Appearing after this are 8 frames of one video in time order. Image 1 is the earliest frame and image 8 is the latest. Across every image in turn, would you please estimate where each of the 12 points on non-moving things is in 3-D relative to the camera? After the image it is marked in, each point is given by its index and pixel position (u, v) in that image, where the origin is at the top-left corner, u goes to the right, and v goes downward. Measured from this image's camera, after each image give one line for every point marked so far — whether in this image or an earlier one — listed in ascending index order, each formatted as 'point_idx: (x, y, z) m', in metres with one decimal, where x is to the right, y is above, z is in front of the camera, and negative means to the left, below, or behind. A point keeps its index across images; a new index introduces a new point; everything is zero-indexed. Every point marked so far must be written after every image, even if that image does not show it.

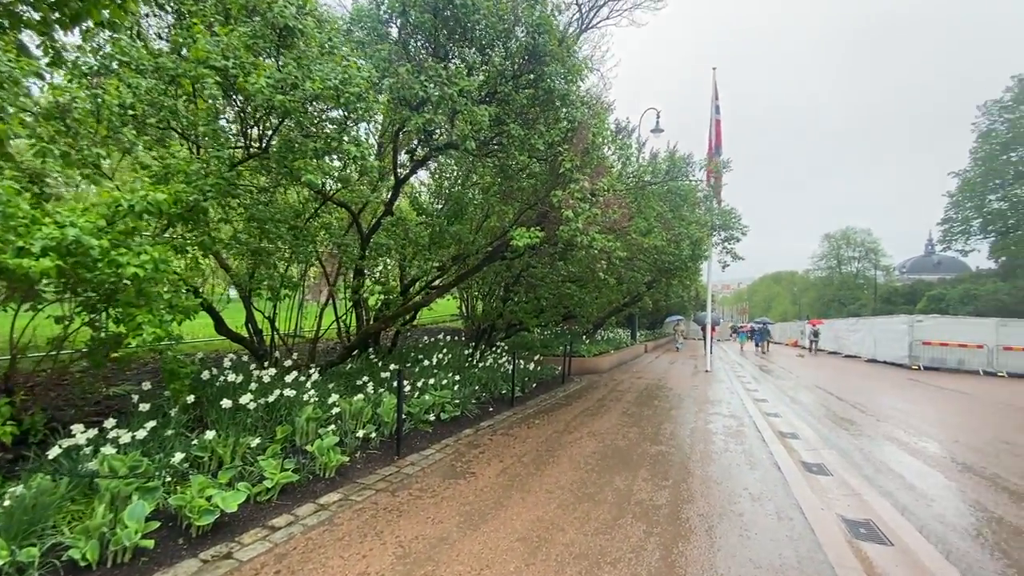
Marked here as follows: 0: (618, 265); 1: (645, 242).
0: (+2.5, +0.6, +11.0) m
1: (+2.6, +0.9, +9.2) m
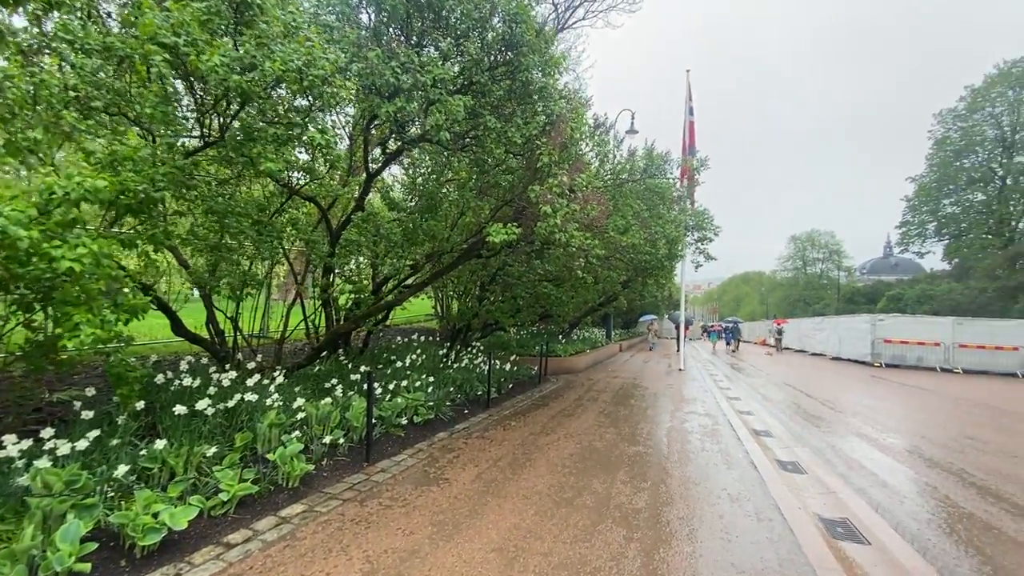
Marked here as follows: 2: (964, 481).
0: (+1.9, +0.6, +10.9) m
1: (+2.1, +1.0, +9.1) m
2: (+6.4, -2.7, +6.6) m
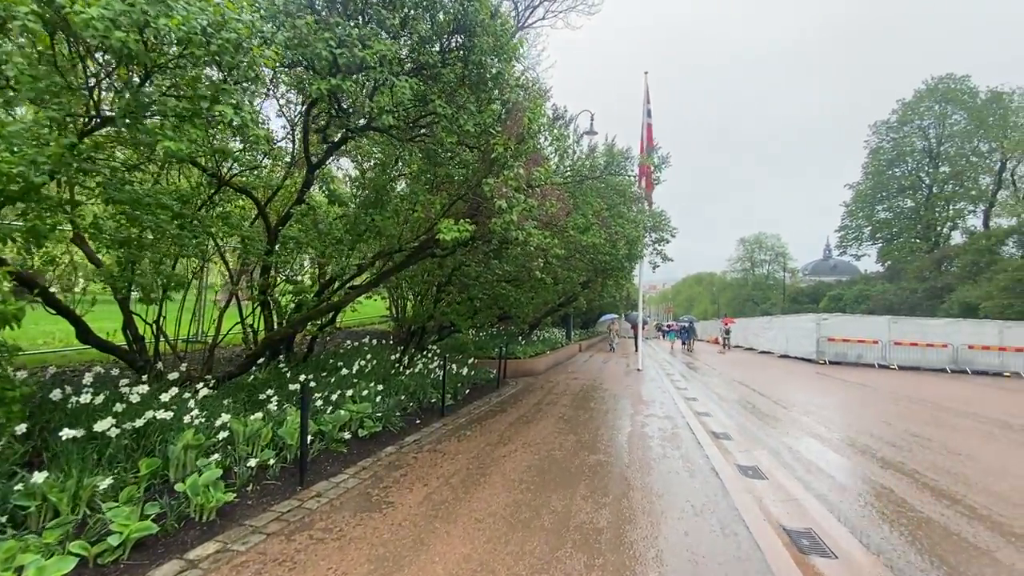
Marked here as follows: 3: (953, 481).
0: (+0.9, +0.5, +10.5) m
1: (+1.3, +0.9, +8.7) m
2: (+5.8, -2.8, +6.6) m
3: (+6.3, -2.8, +6.7) m
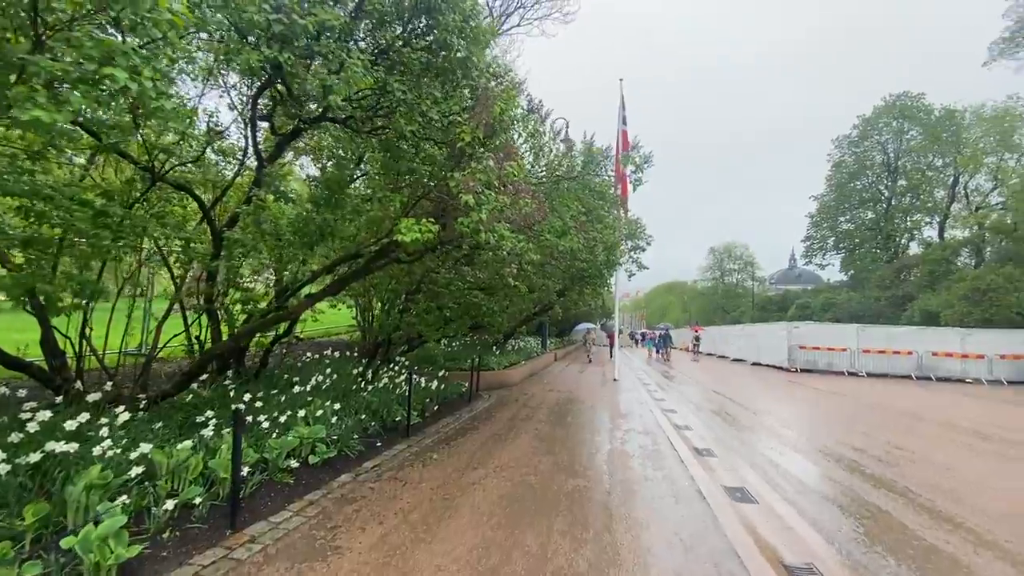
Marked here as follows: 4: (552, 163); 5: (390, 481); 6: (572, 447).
0: (+0.3, +0.4, +9.9) m
1: (+0.8, +0.8, +8.2) m
2: (+5.4, -2.9, +6.3) m
3: (+5.9, -2.9, +6.3) m
4: (+0.7, +2.4, +8.9) m
5: (-1.6, -2.6, +6.2) m
6: (+1.1, -2.8, +8.3) m
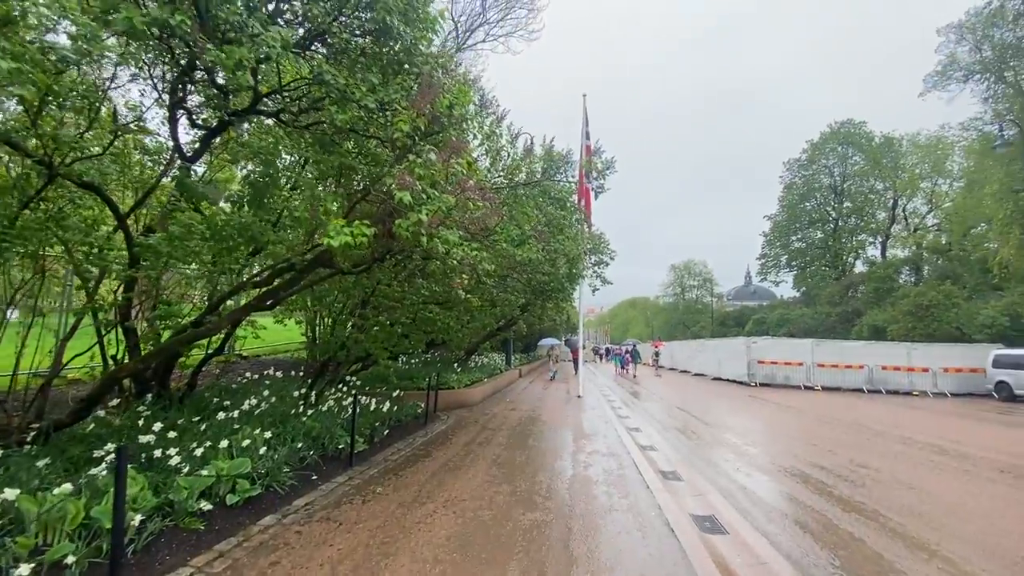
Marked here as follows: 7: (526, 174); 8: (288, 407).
0: (-0.5, +0.1, +9.4) m
1: (+0.1, +0.6, +7.7) m
2: (+4.8, -3.1, +6.0) m
3: (+5.3, -3.1, +6.1) m
4: (0.0, +2.1, +8.4) m
5: (-2.2, -2.7, +5.4) m
6: (+0.3, -3.1, +7.7) m
7: (+0.3, +2.1, +8.6) m
8: (-4.1, -2.2, +8.7) m
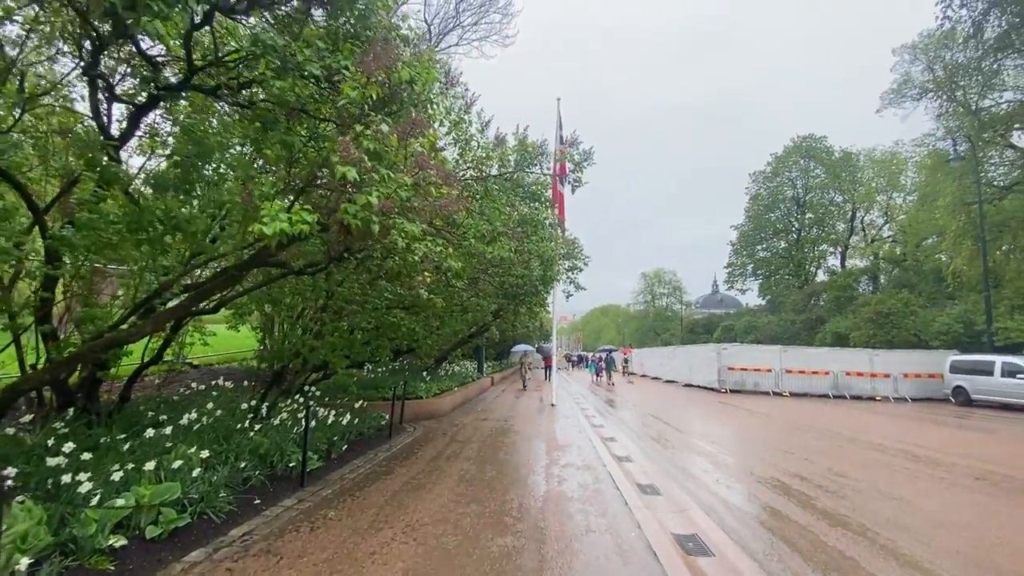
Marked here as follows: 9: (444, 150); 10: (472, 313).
0: (-1.1, 0.0, +8.8) m
1: (-0.4, +0.5, +7.2) m
2: (+4.4, -3.1, +5.7) m
3: (+4.9, -3.1, +5.8) m
4: (-0.5, +2.1, +7.9) m
5: (-2.5, -2.7, +4.7) m
6: (-0.1, -3.1, +7.2) m
7: (-0.2, +2.0, +8.1) m
8: (-4.7, -2.2, +7.9) m
9: (-1.0, +2.0, +7.2) m
10: (-1.2, -0.8, +14.5) m
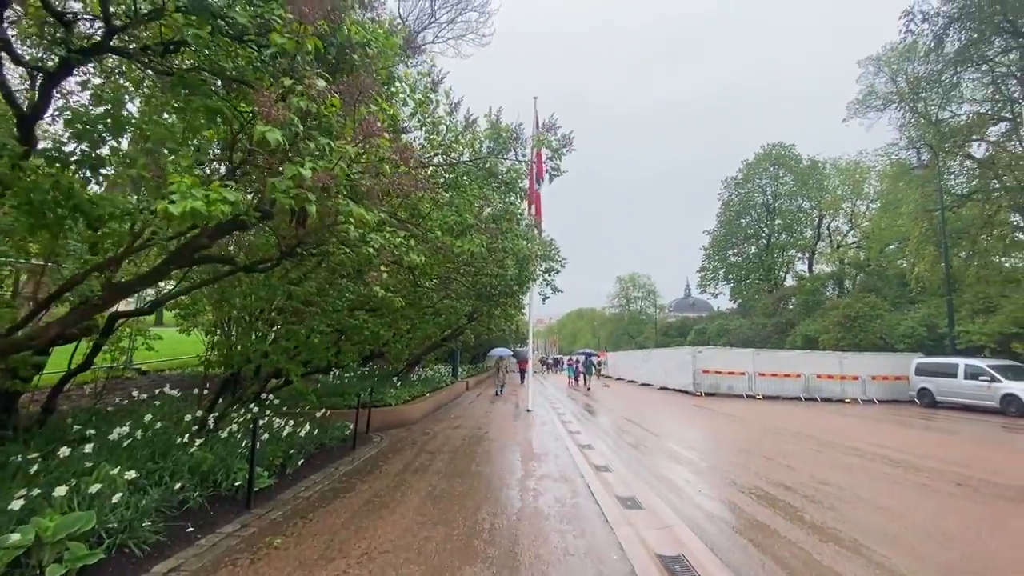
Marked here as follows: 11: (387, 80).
0: (-1.5, 0.0, +8.2) m
1: (-0.8, +0.5, +6.6) m
2: (+4.1, -3.1, +5.3) m
3: (+4.6, -3.1, +5.5) m
4: (-0.9, +2.1, +7.3) m
5: (-2.8, -2.7, +4.0) m
6: (-0.5, -3.1, +6.6) m
7: (-0.7, +2.0, +7.5) m
8: (-5.1, -2.2, +7.1) m
9: (-1.4, +2.1, +6.6) m
10: (-2.0, -0.8, +13.9) m
11: (-1.3, +2.2, +5.4) m
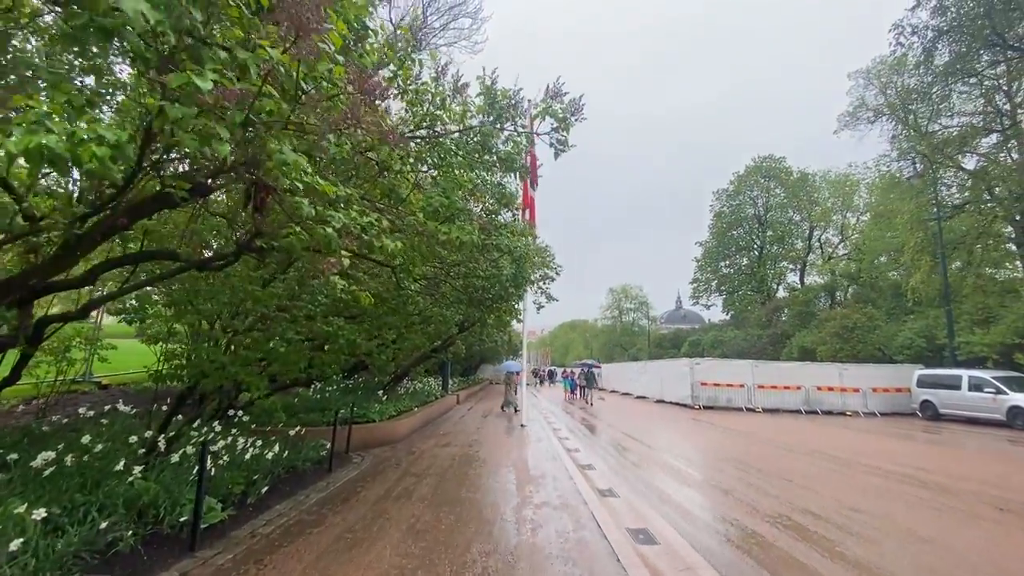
0: (-1.6, 0.0, +7.3) m
1: (-0.8, +0.5, +5.7) m
2: (+4.0, -3.1, +4.5) m
3: (+4.6, -3.1, +4.6) m
4: (-1.0, +2.1, +6.5) m
5: (-2.8, -2.6, +3.1) m
6: (-0.6, -3.1, +5.6) m
7: (-0.7, +2.0, +6.7) m
8: (-5.2, -2.2, +6.1) m
9: (-1.4, +2.0, +5.8) m
10: (-2.2, -1.0, +12.9) m
11: (-1.3, +2.2, +4.6) m
